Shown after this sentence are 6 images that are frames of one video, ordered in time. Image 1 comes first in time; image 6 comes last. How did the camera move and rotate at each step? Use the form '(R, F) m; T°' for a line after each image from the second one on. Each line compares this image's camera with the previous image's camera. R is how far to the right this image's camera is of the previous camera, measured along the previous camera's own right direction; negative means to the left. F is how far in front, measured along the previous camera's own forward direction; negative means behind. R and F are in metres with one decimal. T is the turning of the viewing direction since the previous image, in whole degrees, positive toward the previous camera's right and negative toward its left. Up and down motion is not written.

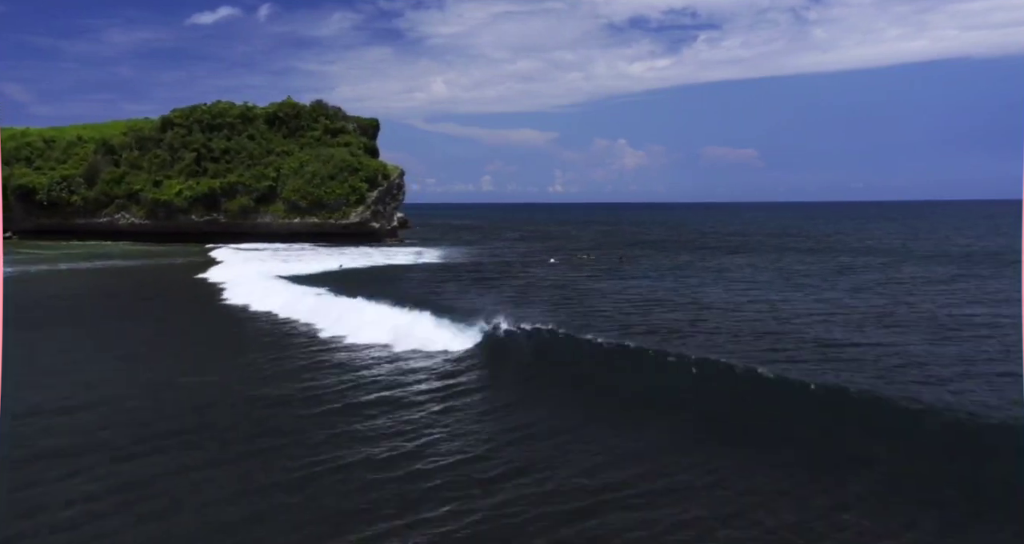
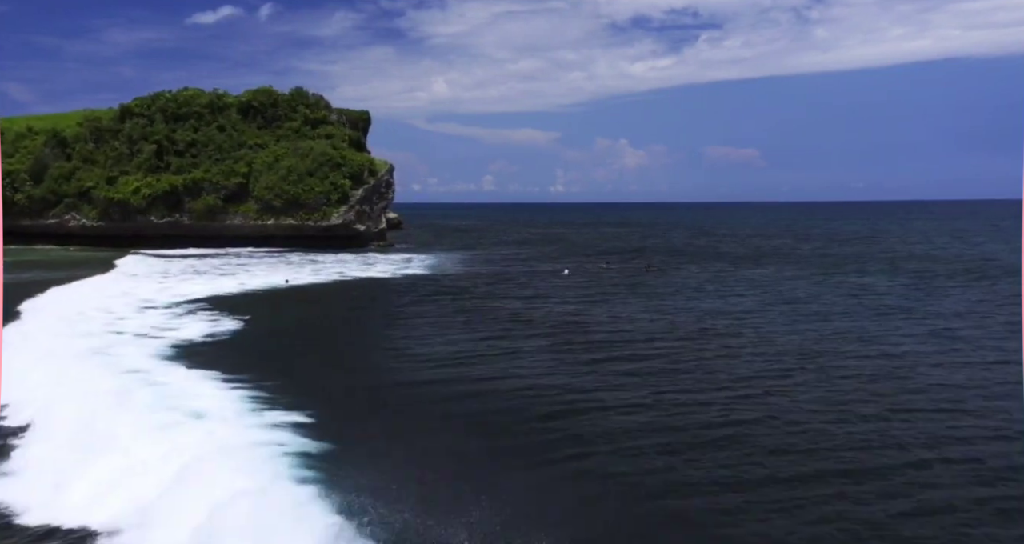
(0.0, +8.6) m; 0°
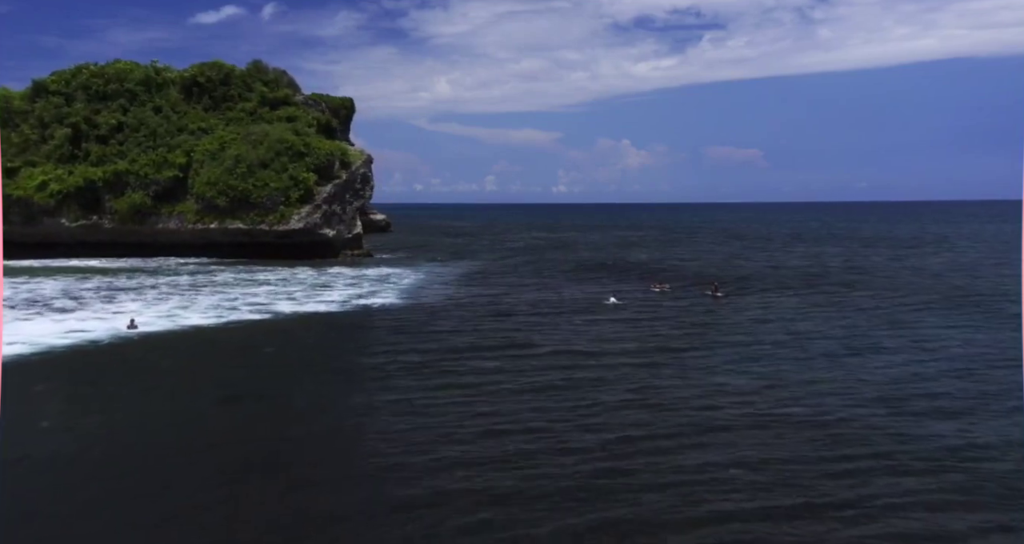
(-0.1, +13.4) m; 0°
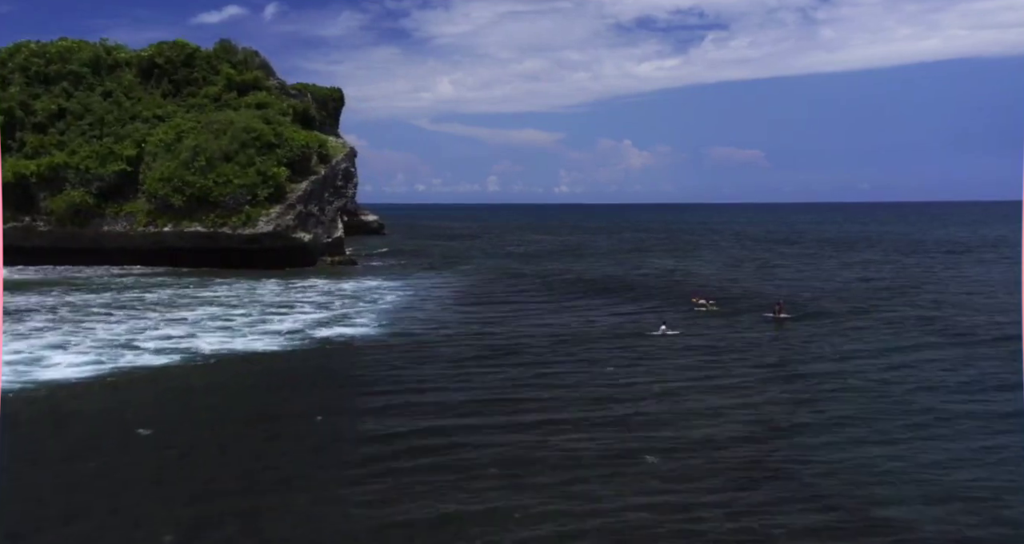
(-0.1, +7.7) m; 0°
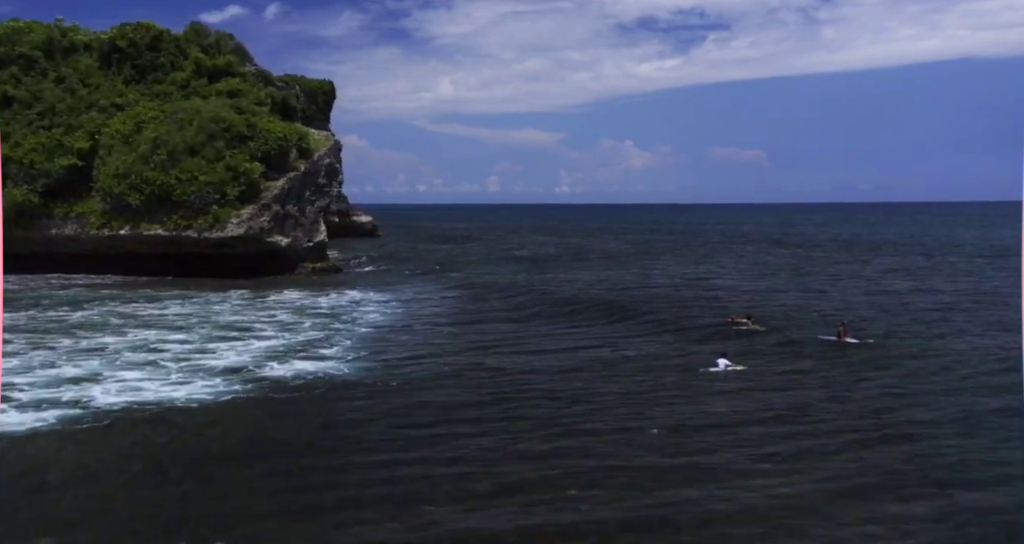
(-0.1, +5.4) m; 0°
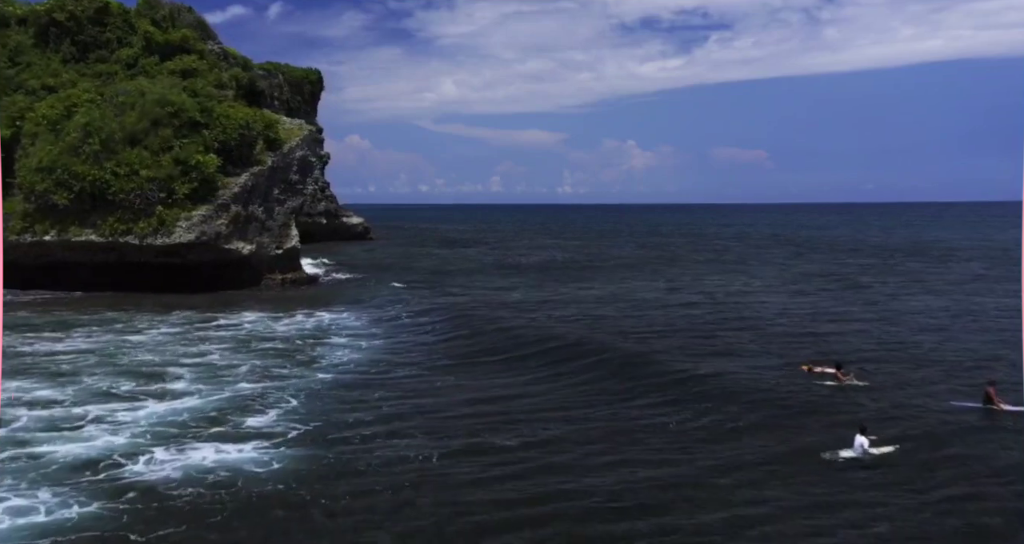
(-0.2, +6.9) m; 0°
